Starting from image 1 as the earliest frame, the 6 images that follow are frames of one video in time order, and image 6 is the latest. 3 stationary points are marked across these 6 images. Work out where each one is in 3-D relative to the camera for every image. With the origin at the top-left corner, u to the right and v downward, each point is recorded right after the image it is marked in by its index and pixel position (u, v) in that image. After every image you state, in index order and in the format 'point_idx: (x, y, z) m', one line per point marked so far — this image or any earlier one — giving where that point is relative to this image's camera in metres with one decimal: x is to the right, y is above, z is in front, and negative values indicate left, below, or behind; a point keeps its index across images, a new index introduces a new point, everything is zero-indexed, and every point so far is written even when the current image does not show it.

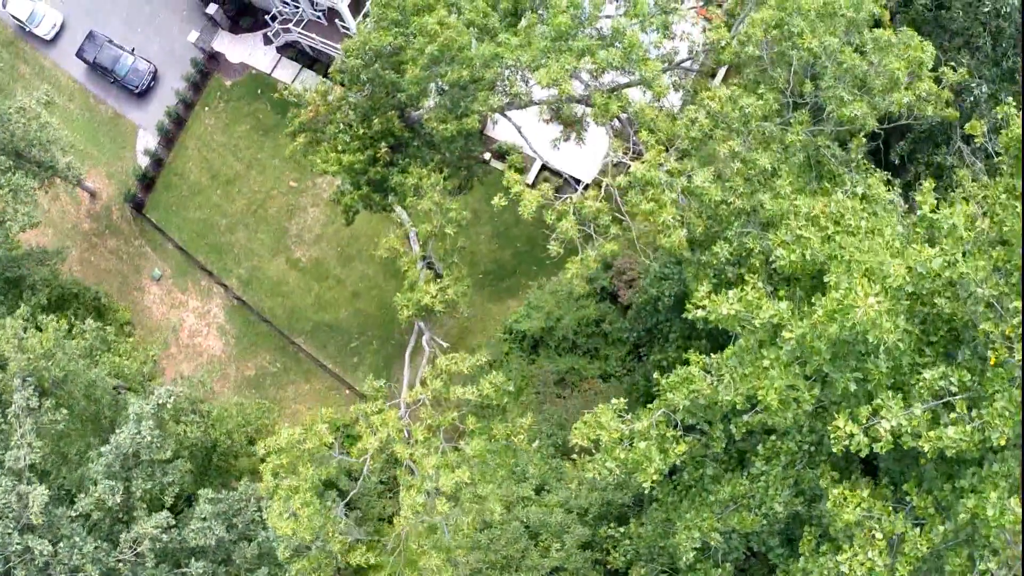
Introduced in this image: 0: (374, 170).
0: (-9.2, +6.6, +18.1) m
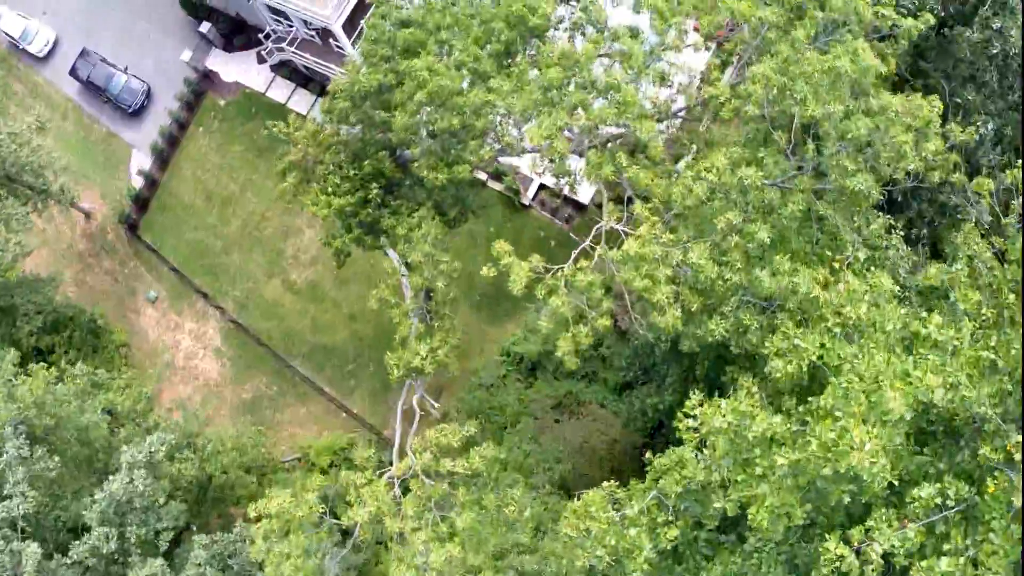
0: (-9.5, +4.0, +17.8) m
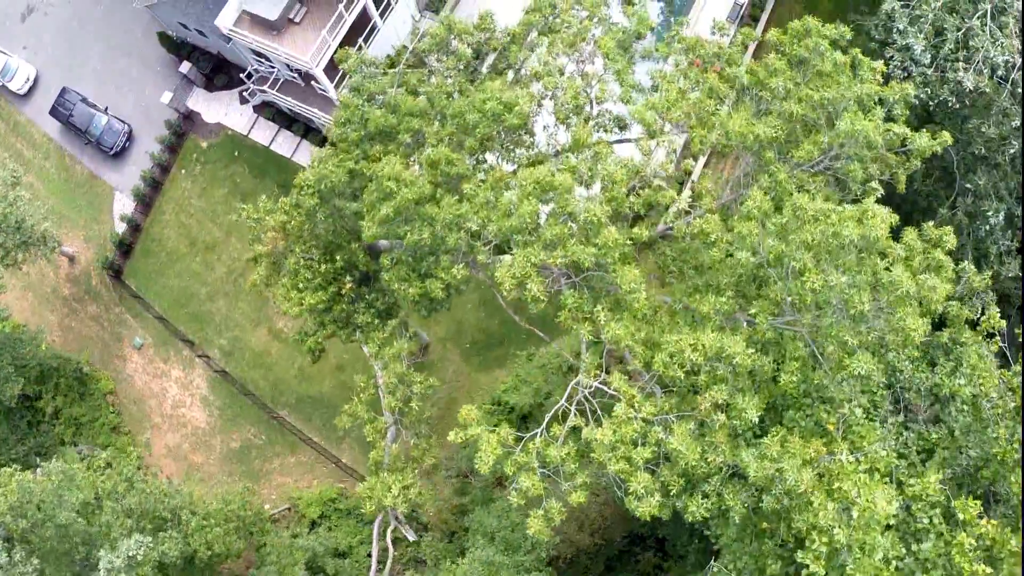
0: (-10.6, -1.5, +17.1) m
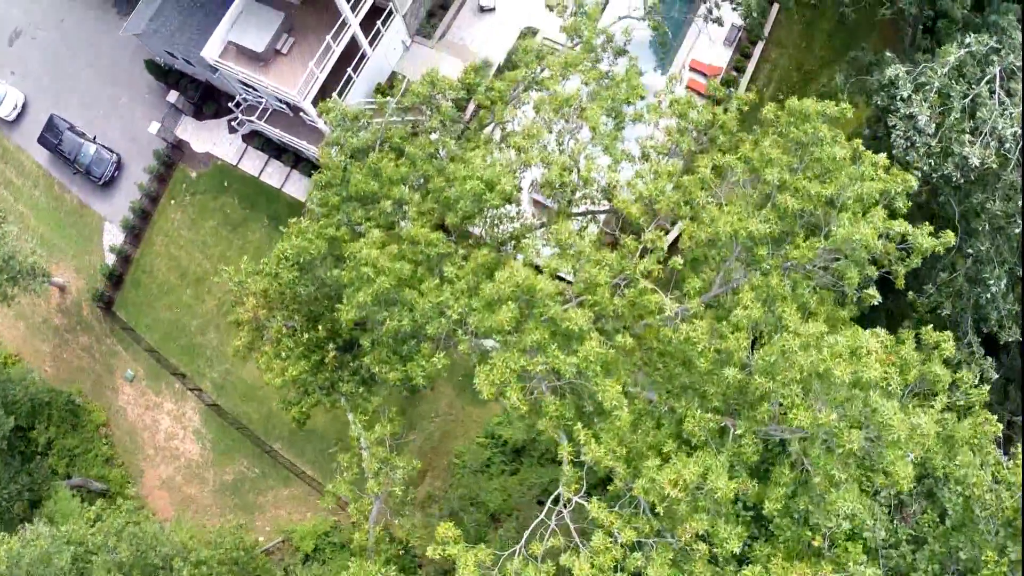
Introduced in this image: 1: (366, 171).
0: (-11.3, -5.1, +16.8) m
1: (-8.1, +6.5, +15.8) m
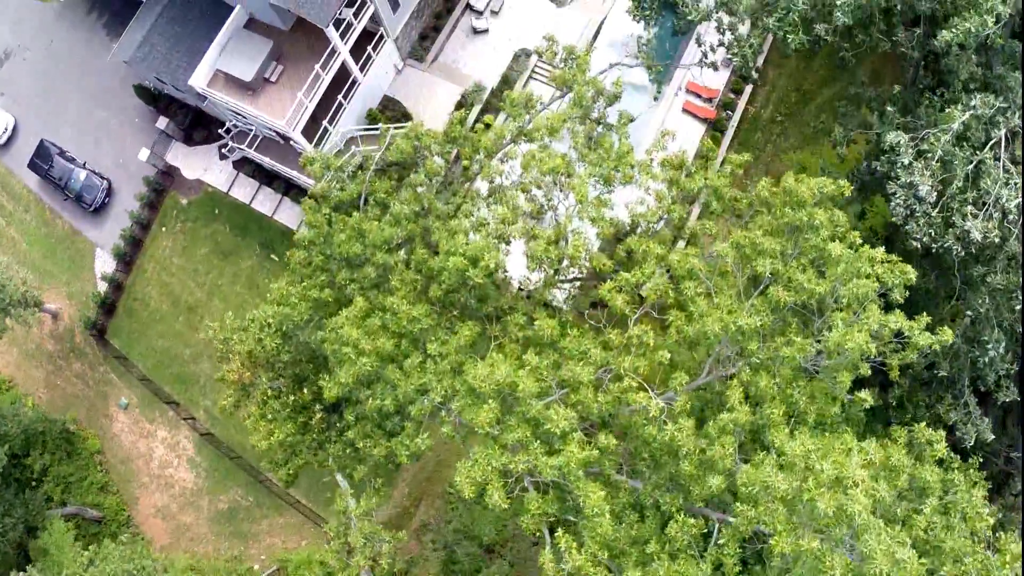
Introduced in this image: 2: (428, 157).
0: (-12.0, -8.4, +16.6) m
1: (-8.8, +3.2, +15.5) m
2: (-4.8, +7.6, +16.2) m
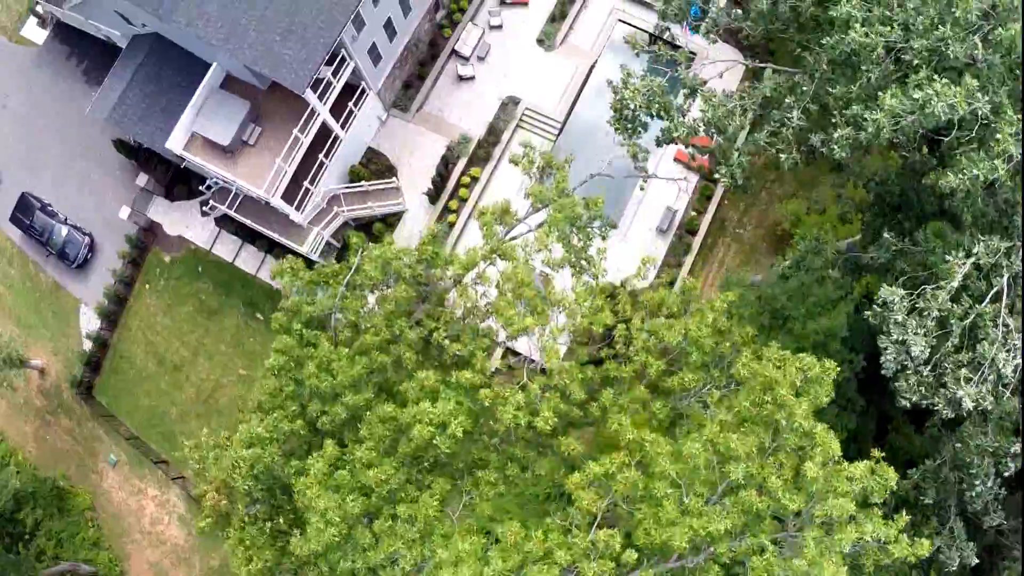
0: (-13.2, -15.0, +16.4) m
1: (-10.0, -3.4, +15.1) m
2: (-6.0, +1.0, +15.7) m
